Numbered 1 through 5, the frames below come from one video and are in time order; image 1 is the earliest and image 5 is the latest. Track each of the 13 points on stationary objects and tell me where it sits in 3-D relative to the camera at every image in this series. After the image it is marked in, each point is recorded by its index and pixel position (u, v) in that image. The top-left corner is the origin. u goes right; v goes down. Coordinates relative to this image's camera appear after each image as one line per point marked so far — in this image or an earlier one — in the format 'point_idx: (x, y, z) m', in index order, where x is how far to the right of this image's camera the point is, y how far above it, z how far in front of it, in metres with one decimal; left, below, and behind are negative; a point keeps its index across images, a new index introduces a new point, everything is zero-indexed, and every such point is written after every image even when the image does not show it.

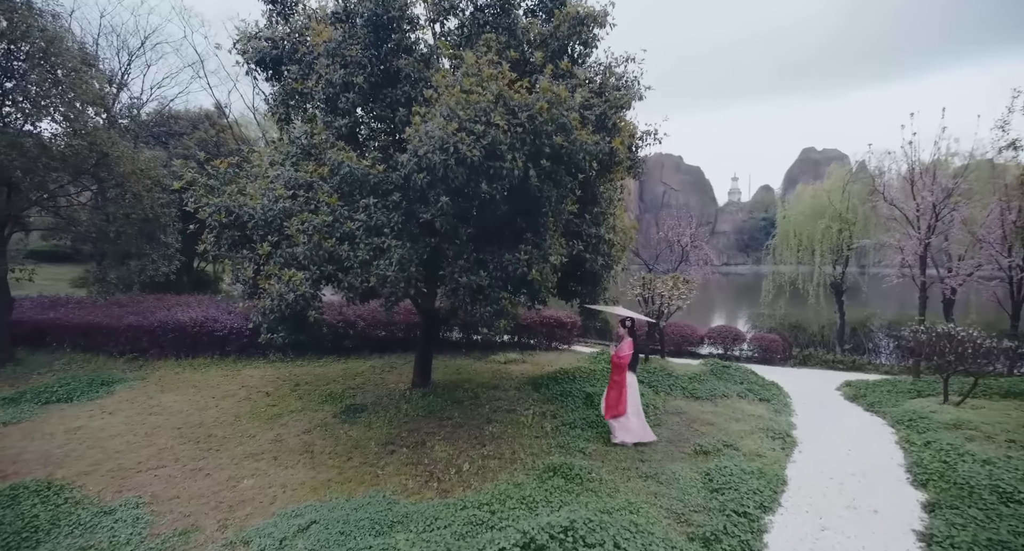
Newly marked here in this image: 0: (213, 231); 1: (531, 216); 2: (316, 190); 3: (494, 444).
0: (-3.0, +0.5, +5.0) m
1: (+0.2, +0.6, +5.1) m
2: (-2.0, +0.9, +5.0) m
3: (-0.2, -2.0, +6.0) m
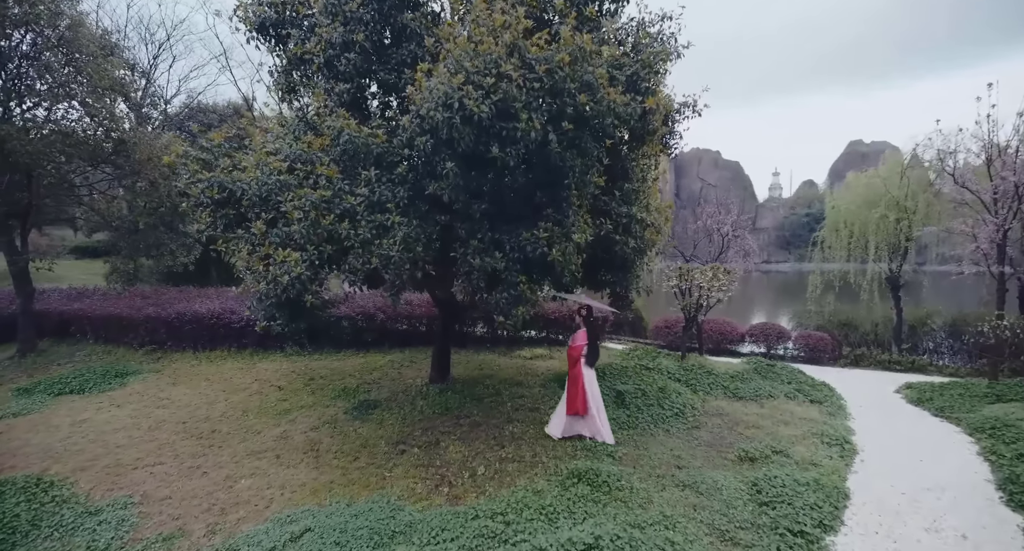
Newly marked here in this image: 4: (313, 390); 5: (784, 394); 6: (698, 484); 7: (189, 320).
0: (-2.9, +0.6, +4.6) m
1: (+0.4, +0.8, +4.5) m
2: (-1.8, +1.0, +4.5) m
3: (0.0, -1.9, +5.4) m
4: (-2.8, -1.6, +7.0) m
5: (+4.1, -1.8, +7.5) m
6: (+1.8, -2.0, +4.8) m
7: (-5.6, -0.8, +8.6) m
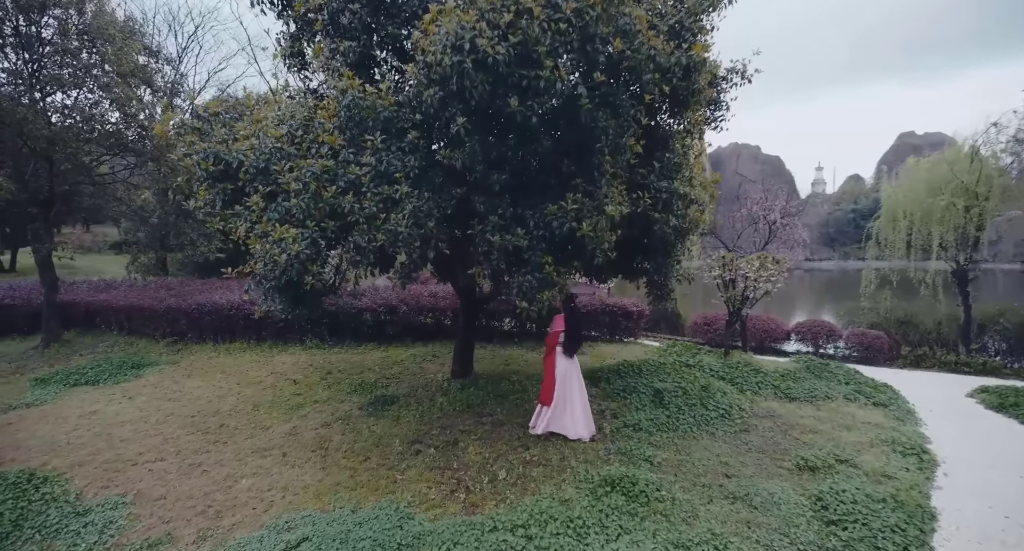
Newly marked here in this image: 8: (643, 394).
0: (-2.7, +0.8, +4.3) m
1: (+0.6, +0.9, +3.9) m
2: (-1.6, +1.2, +4.1) m
3: (+0.3, -1.7, +4.9) m
4: (-2.4, -1.4, +6.6) m
5: (+4.4, -1.6, +6.7) m
6: (+2.0, -1.8, +4.1) m
7: (-5.1, -0.6, +8.4) m
8: (+1.6, -1.4, +6.0) m
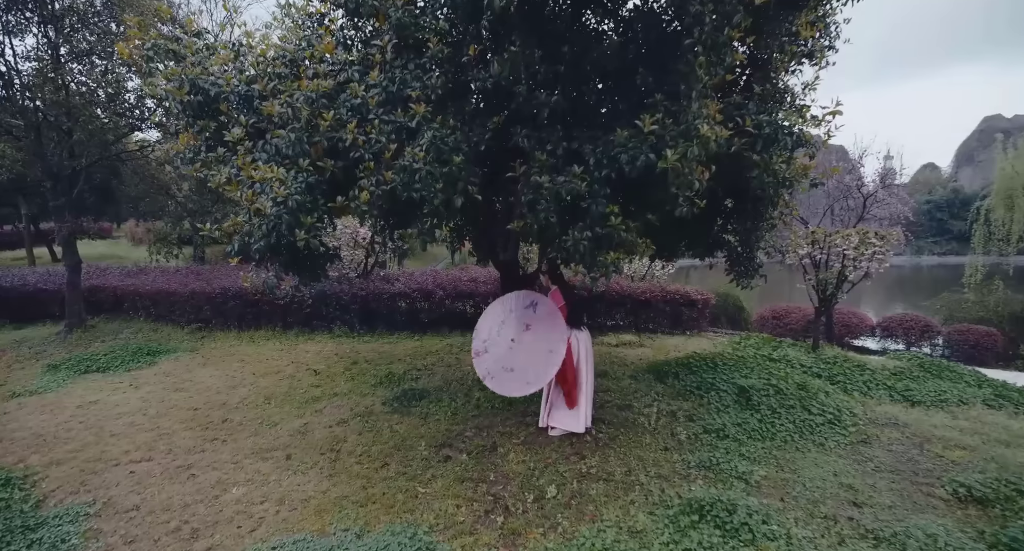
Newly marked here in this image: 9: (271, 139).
0: (-2.3, +1.0, +3.5) m
1: (+0.9, +1.2, +2.9) m
2: (-1.3, +1.5, +3.2) m
3: (+0.7, -1.4, +3.9) m
4: (-1.9, -1.2, +5.8) m
5: (+5.0, -1.3, +5.3) m
6: (+2.3, -1.6, +3.0) m
7: (-4.4, -0.3, +7.8) m
8: (+2.0, -1.1, +4.8) m
9: (-1.5, +0.8, +3.1) m
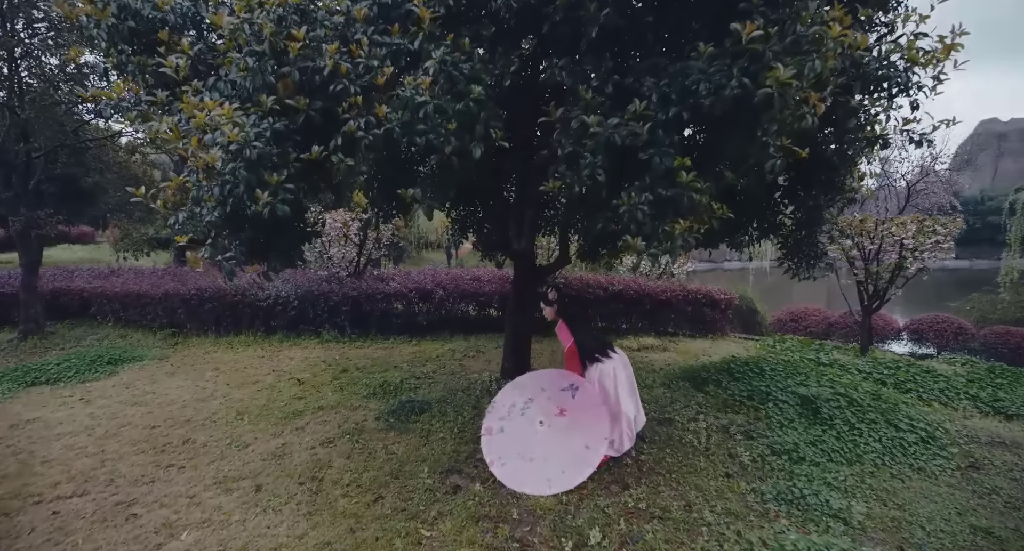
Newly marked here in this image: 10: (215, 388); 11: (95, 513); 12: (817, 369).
0: (-2.1, +1.1, +2.7) m
1: (+1.0, +1.3, +2.1) m
2: (-1.1, +1.6, +2.5) m
3: (+0.8, -1.3, +3.1) m
4: (-1.7, -1.1, +5.0) m
5: (+5.1, -1.2, +4.6) m
6: (+2.5, -1.4, +2.2) m
7: (-4.2, -0.3, +7.0) m
8: (+2.2, -1.0, +4.1) m
9: (-1.3, +0.9, +2.3) m
10: (-3.0, -1.1, +5.1) m
11: (-2.5, -1.4, +3.0) m
12: (+3.0, -0.9, +5.0) m
